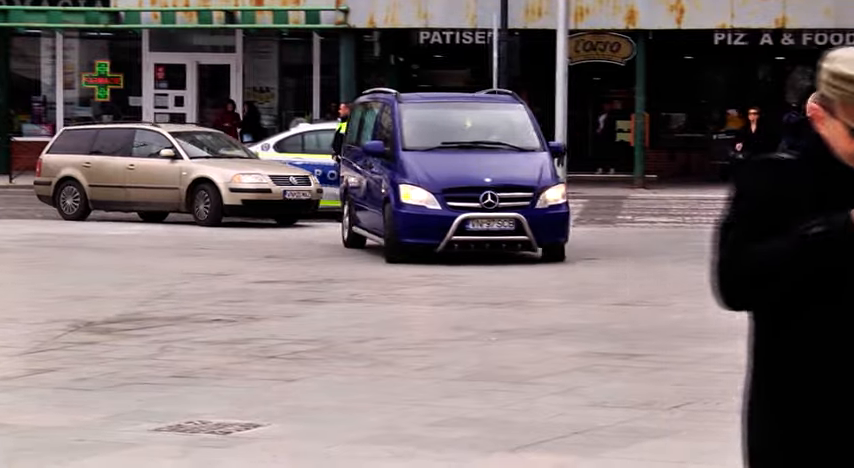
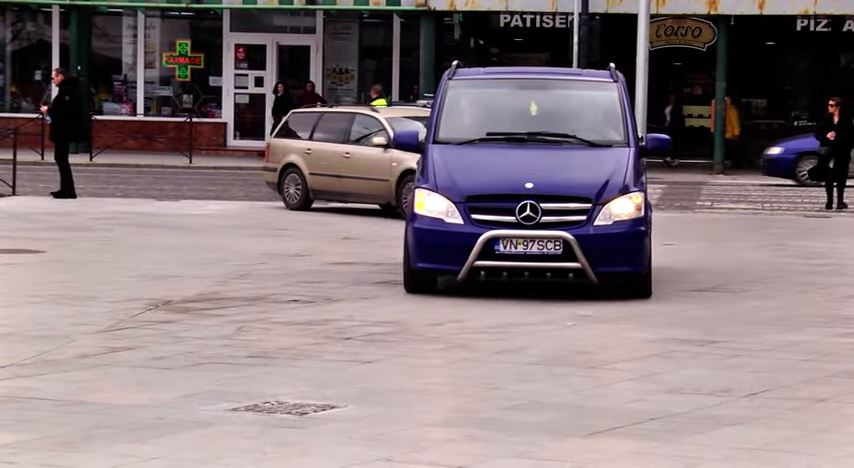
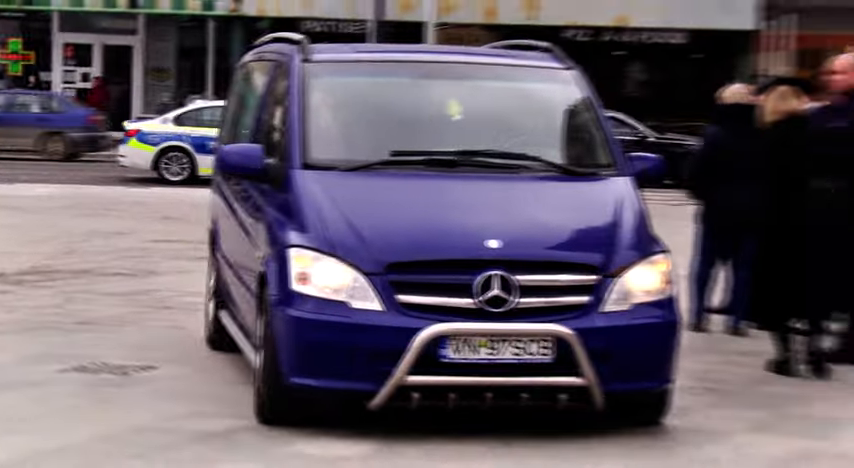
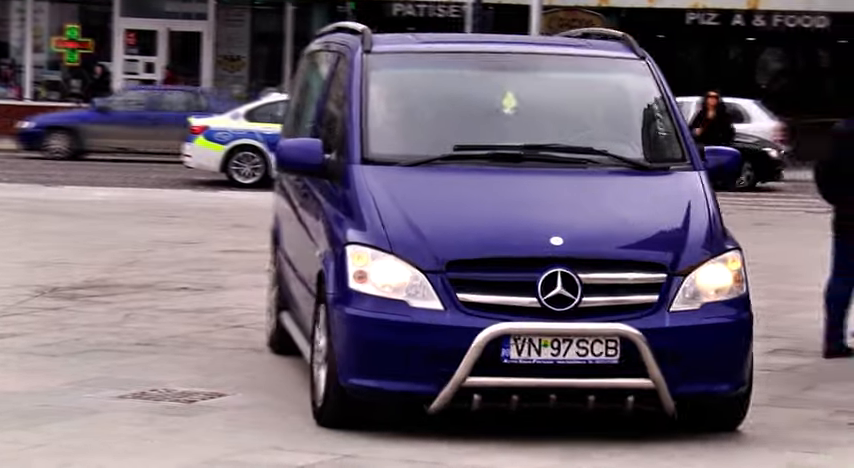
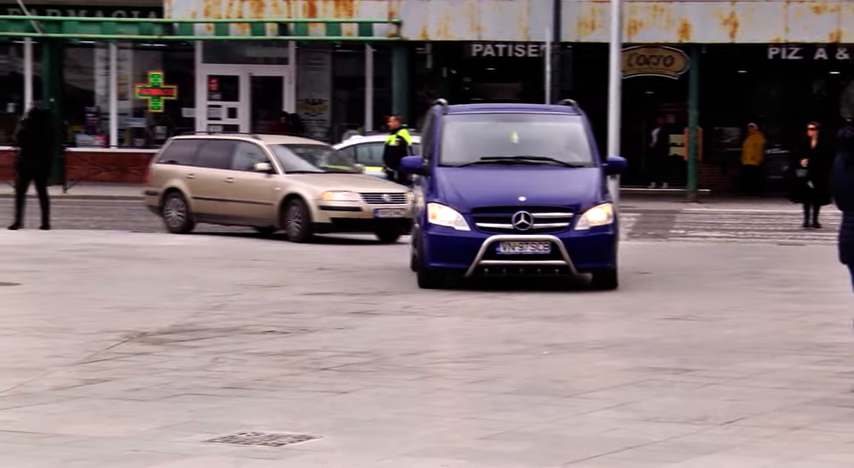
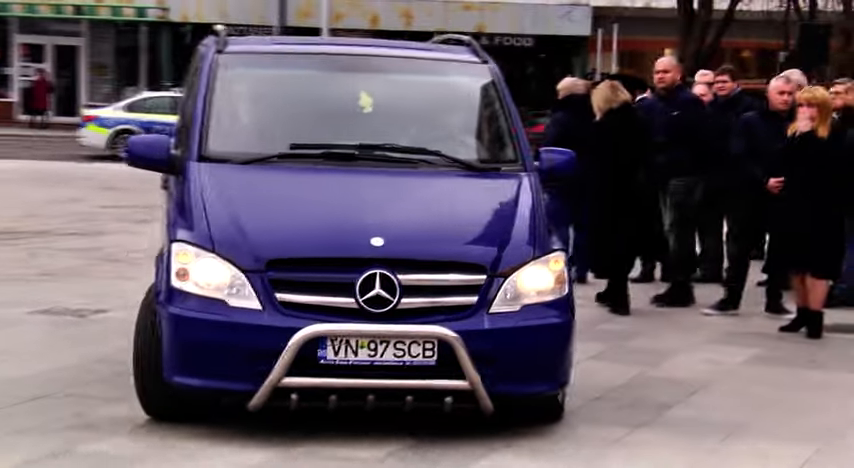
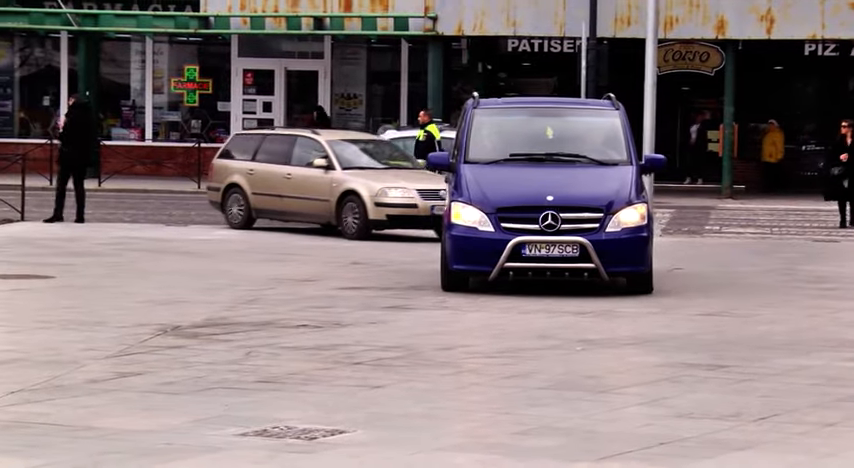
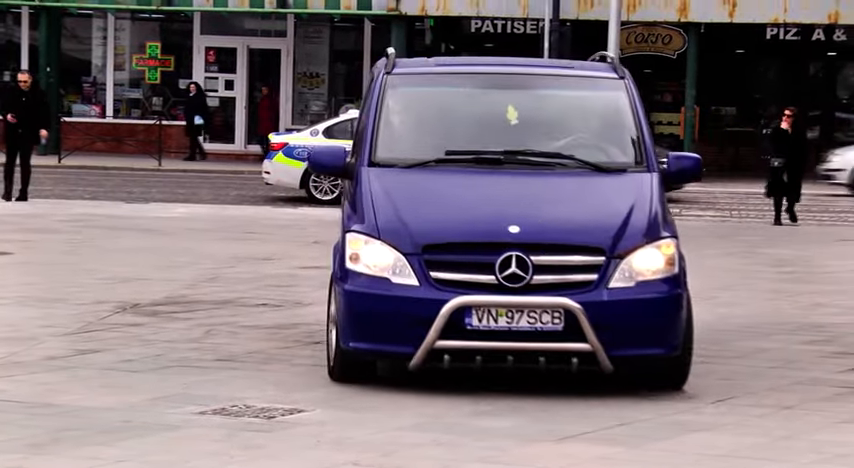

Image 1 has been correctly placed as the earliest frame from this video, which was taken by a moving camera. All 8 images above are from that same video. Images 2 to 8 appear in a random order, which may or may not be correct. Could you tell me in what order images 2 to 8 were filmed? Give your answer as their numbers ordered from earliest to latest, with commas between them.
5, 7, 2, 8, 4, 3, 6
